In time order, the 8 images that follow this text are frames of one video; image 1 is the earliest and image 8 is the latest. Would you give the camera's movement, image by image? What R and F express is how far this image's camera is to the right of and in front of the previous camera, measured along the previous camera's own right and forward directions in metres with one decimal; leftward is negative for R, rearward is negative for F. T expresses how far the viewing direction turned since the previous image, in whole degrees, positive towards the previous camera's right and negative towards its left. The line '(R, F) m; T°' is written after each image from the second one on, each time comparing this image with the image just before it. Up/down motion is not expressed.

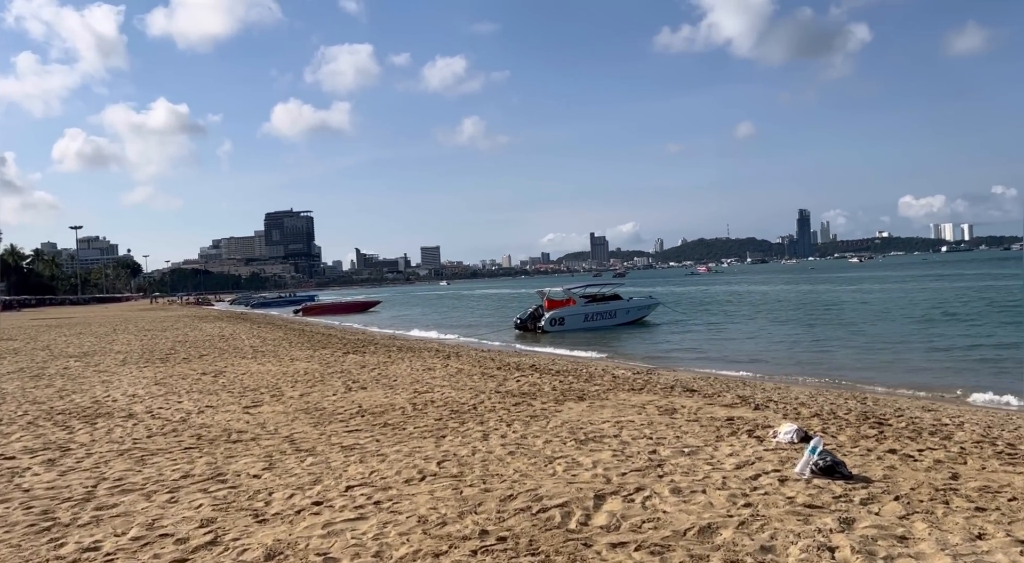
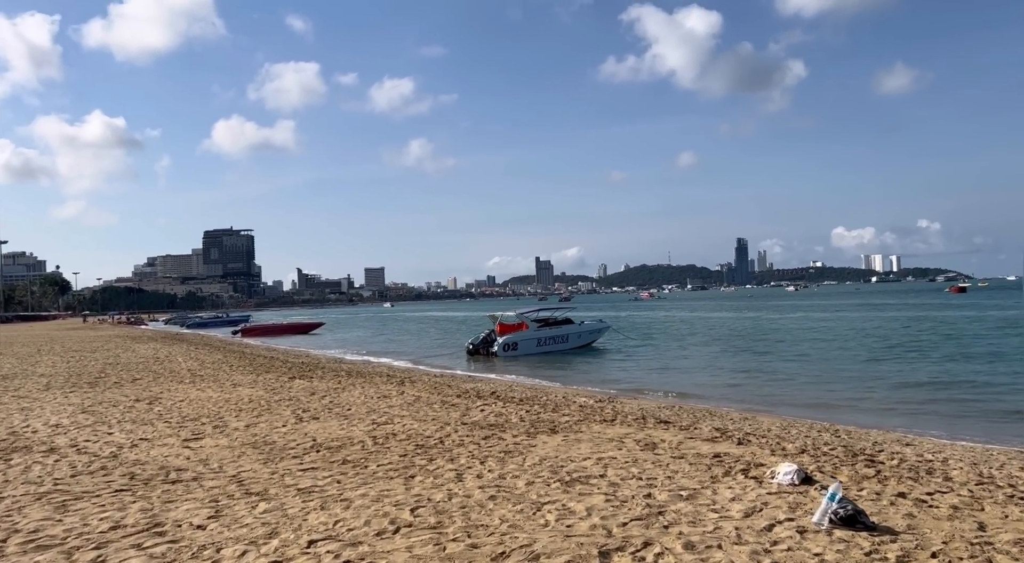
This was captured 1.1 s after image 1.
(-0.2, +0.4) m; +4°
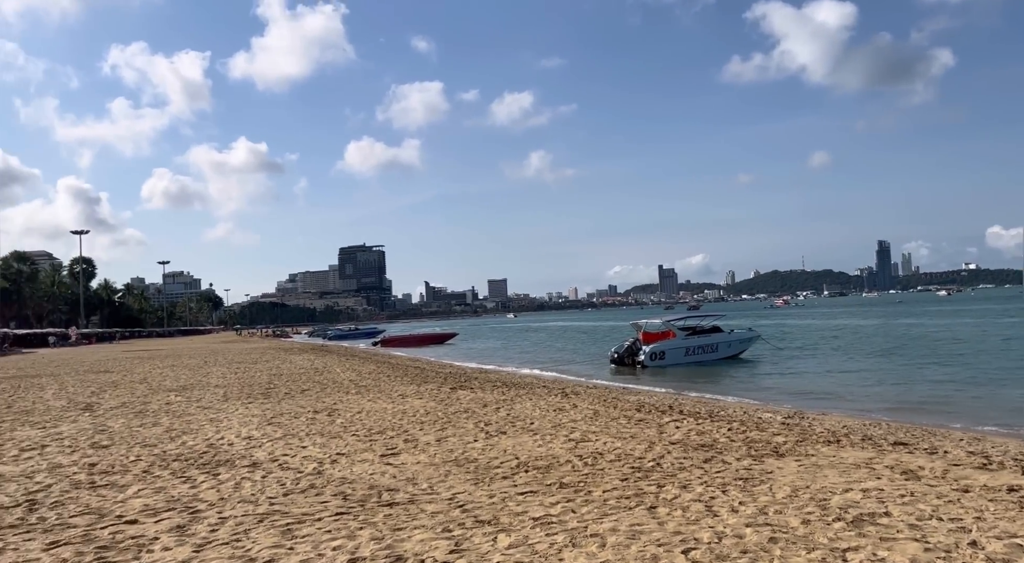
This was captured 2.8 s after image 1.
(-0.6, +0.5) m; -9°
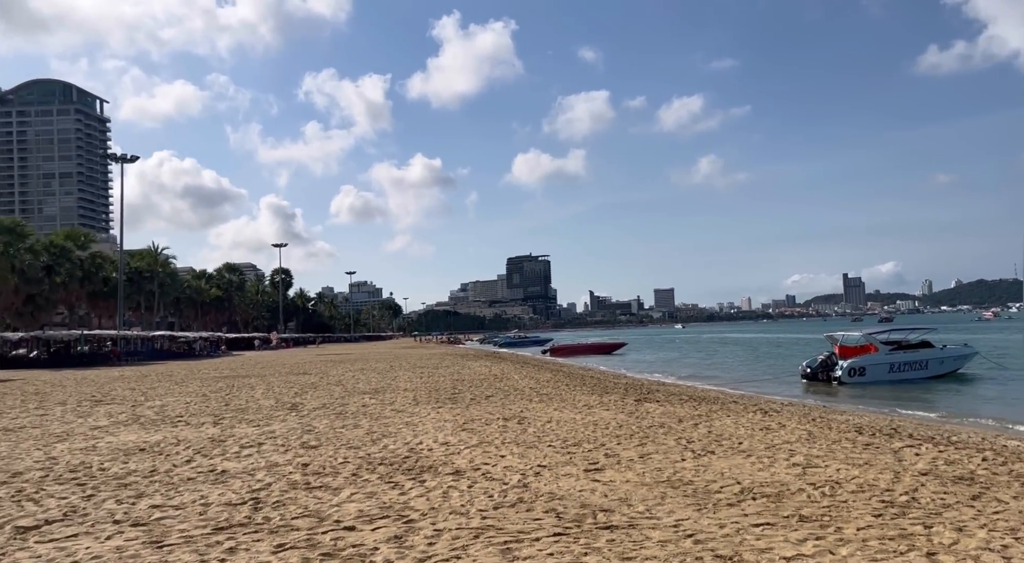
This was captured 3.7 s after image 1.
(-0.3, +0.3) m; -12°
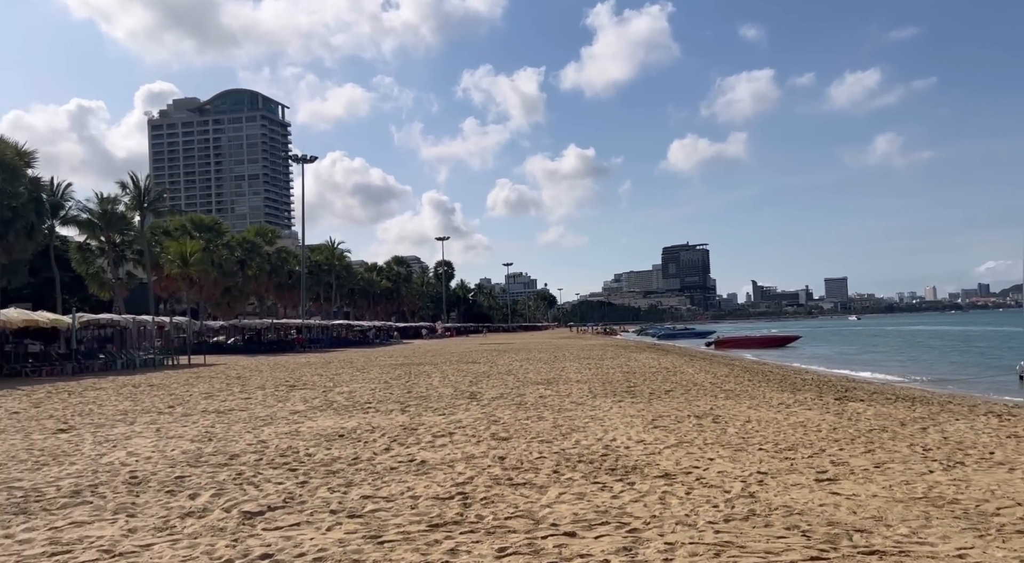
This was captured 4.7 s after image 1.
(-0.3, +0.3) m; -11°
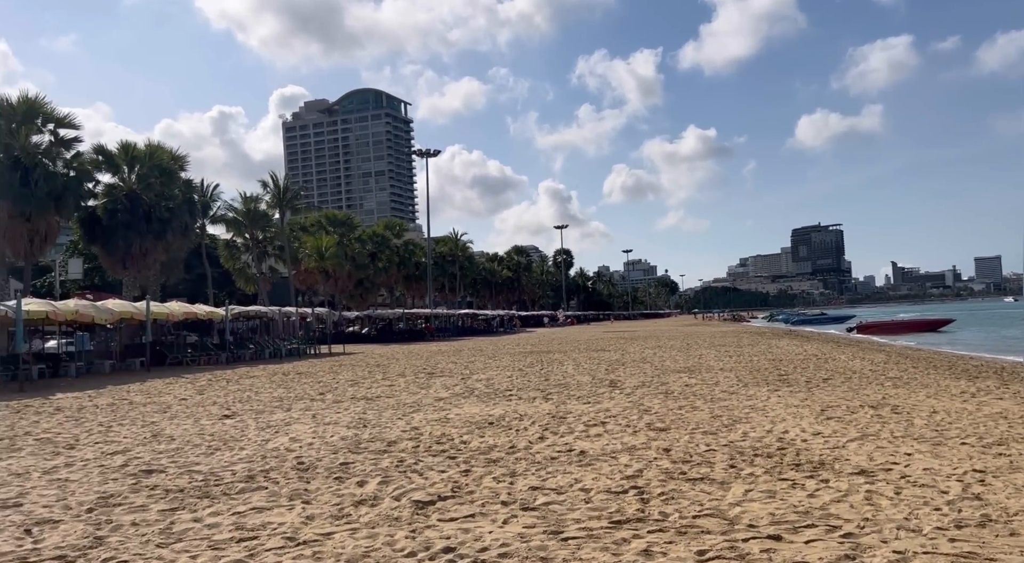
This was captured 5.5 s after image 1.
(-0.3, +0.3) m; -9°
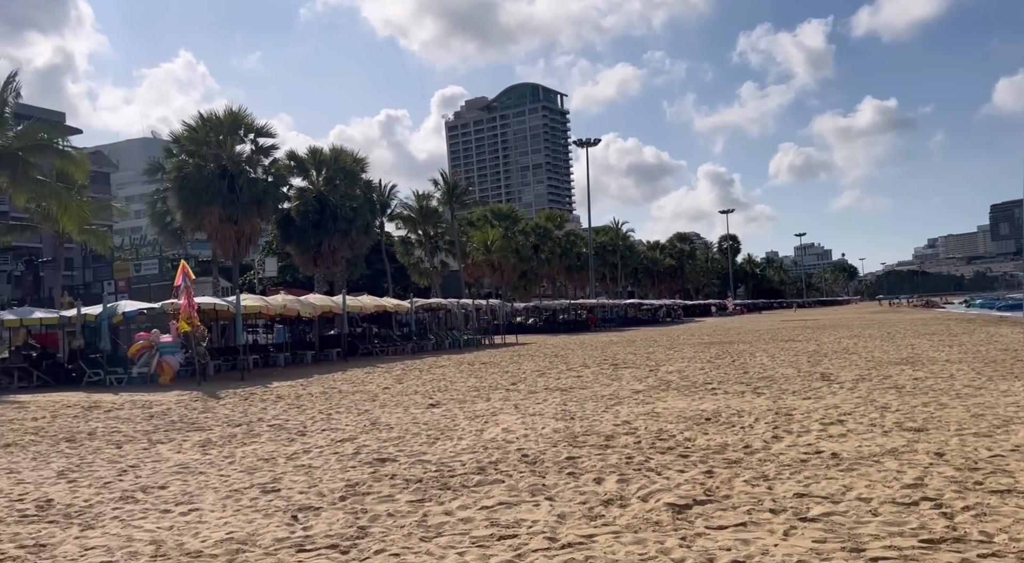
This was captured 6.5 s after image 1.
(-0.6, +0.3) m; -12°
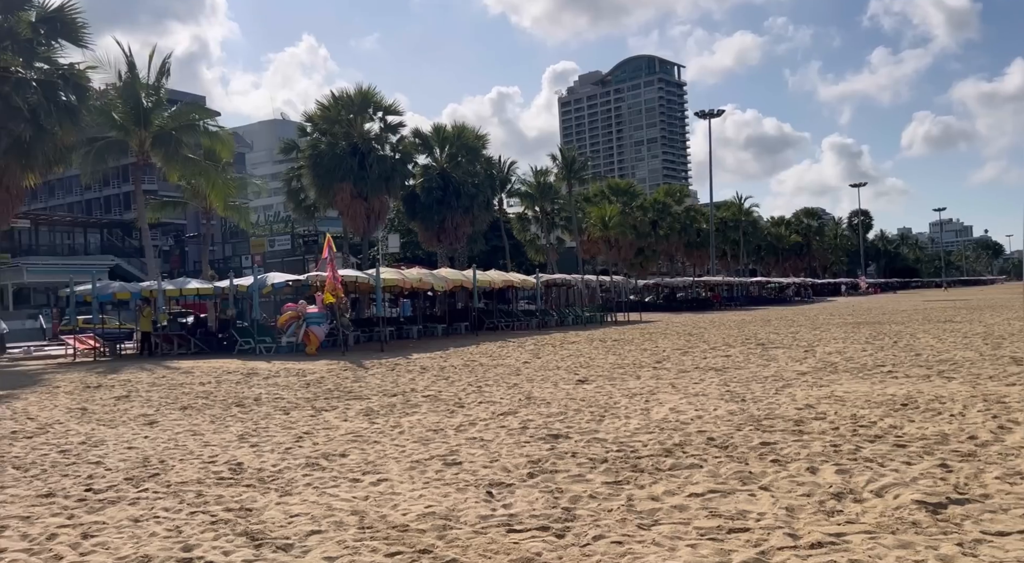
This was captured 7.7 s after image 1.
(-0.7, +0.5) m; -9°
